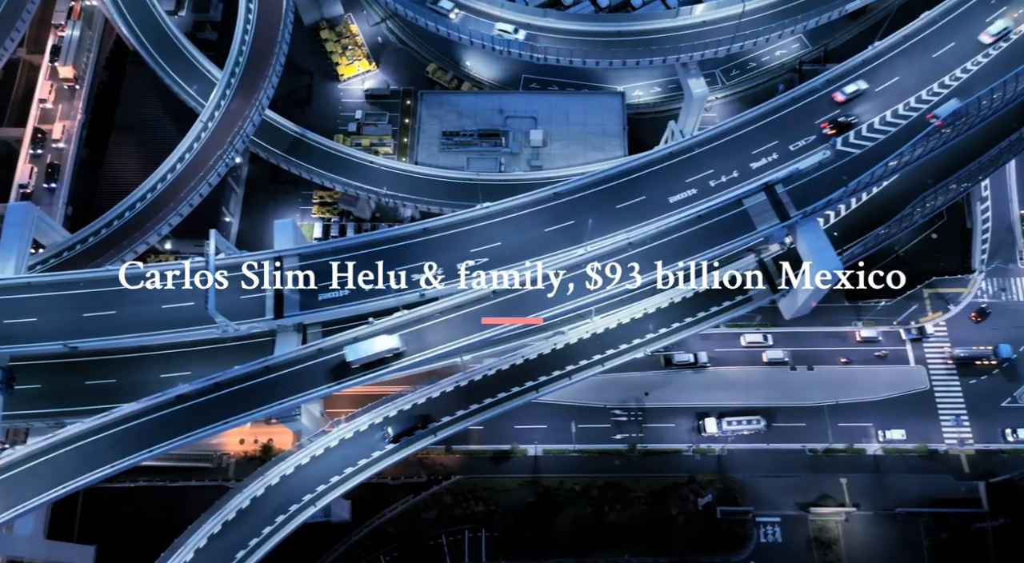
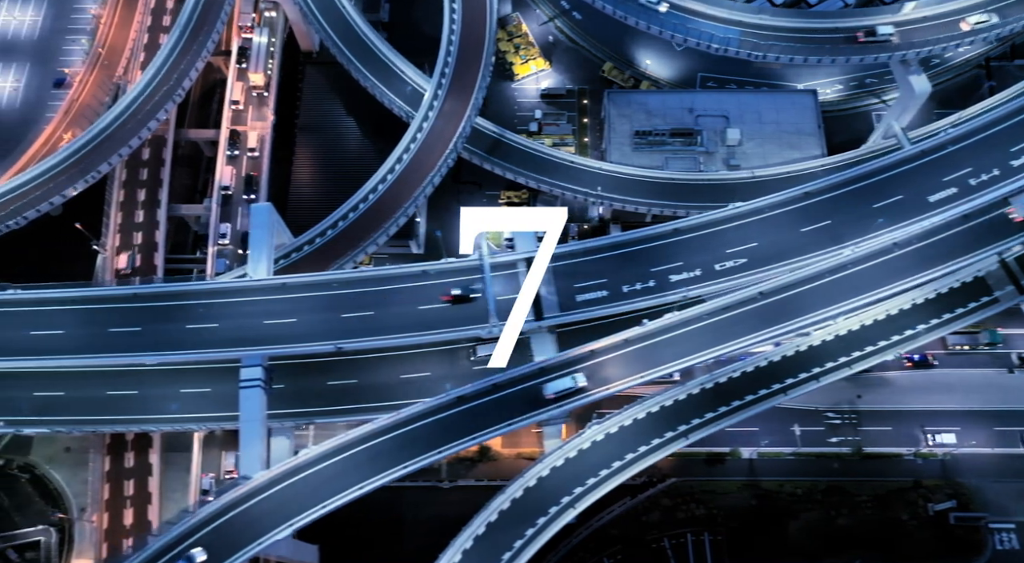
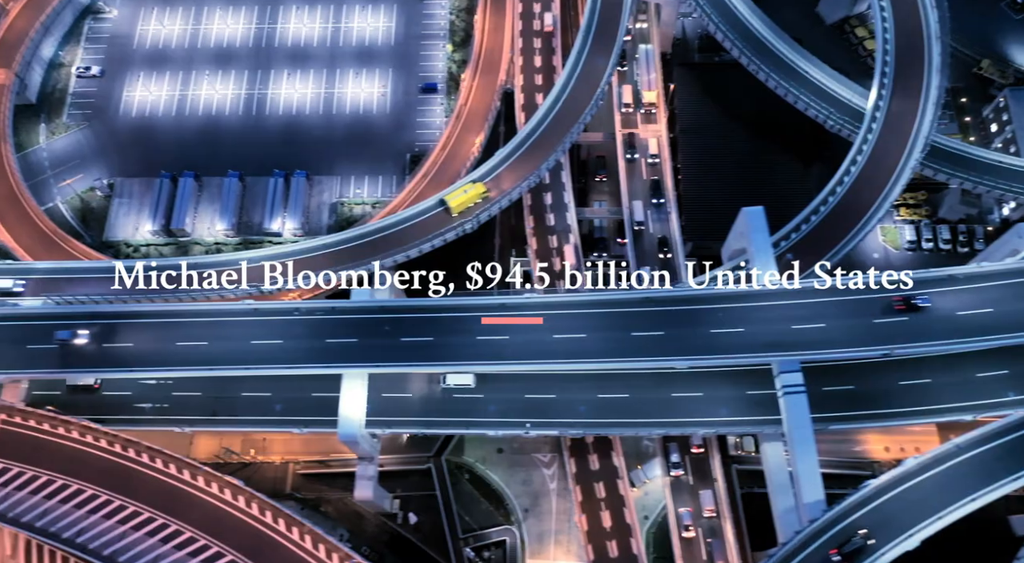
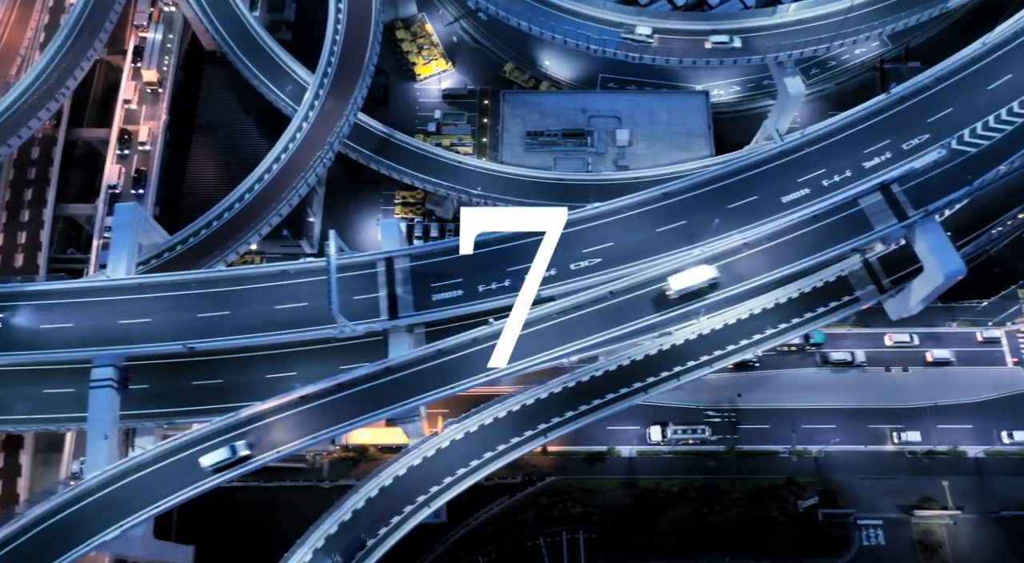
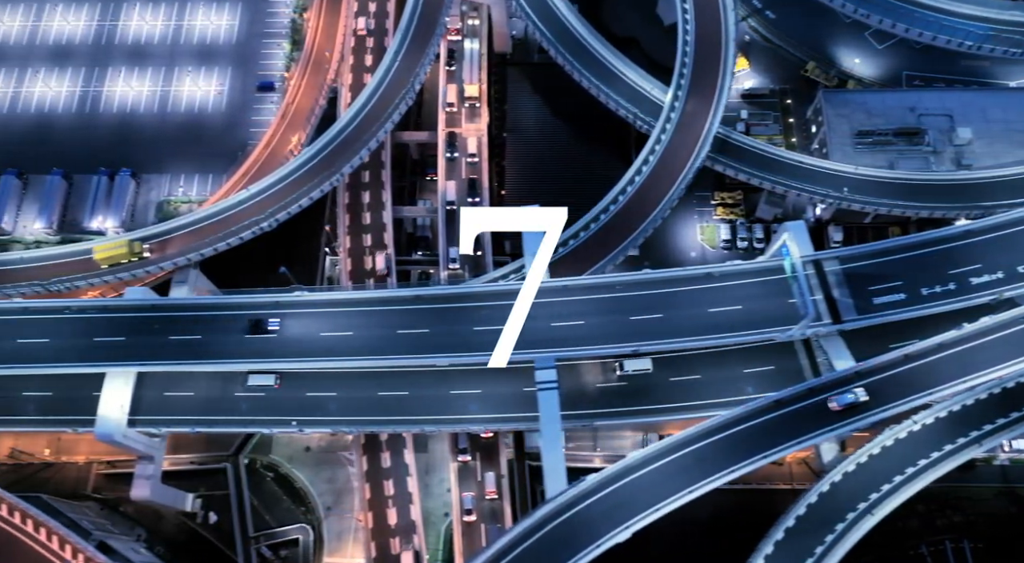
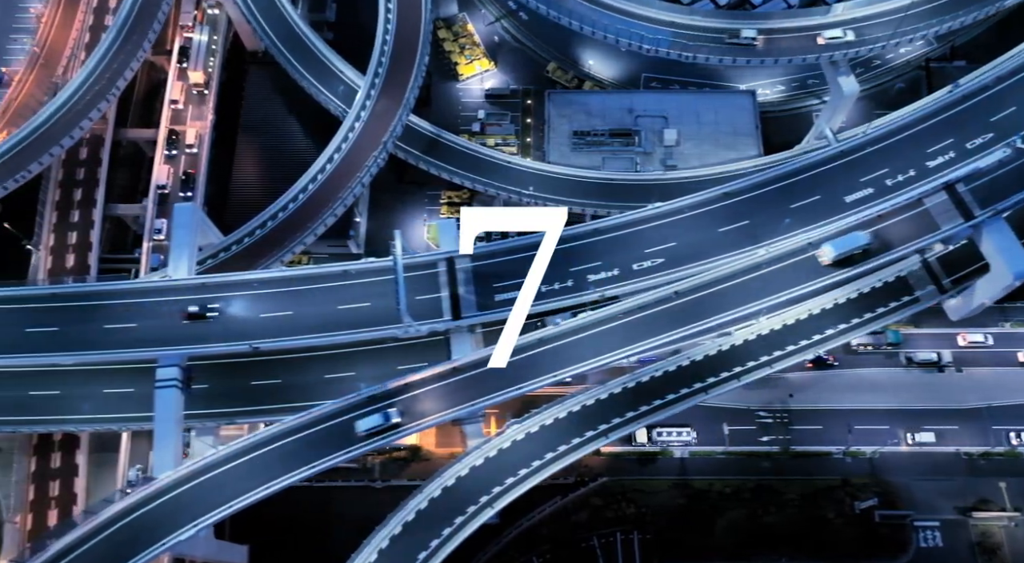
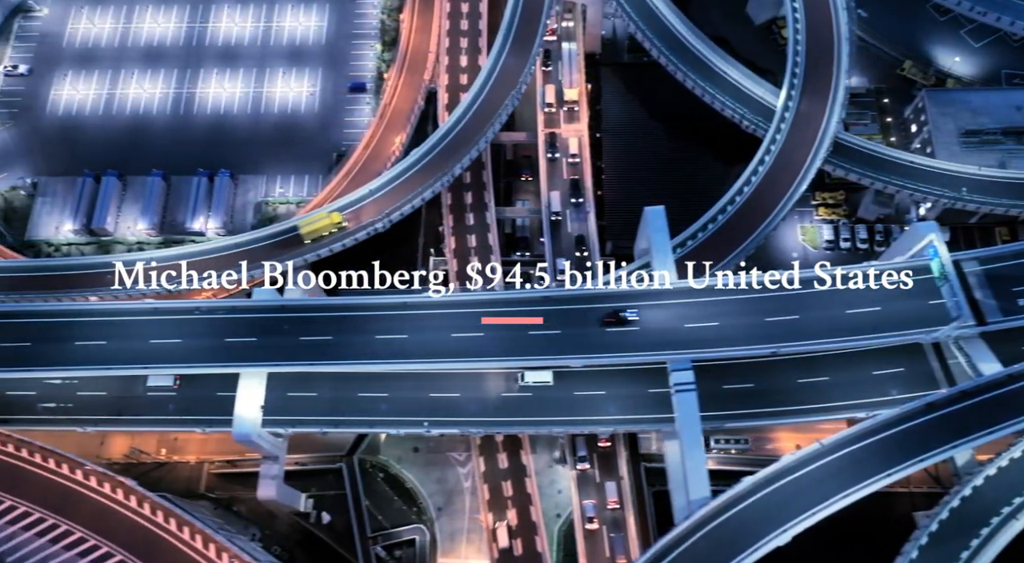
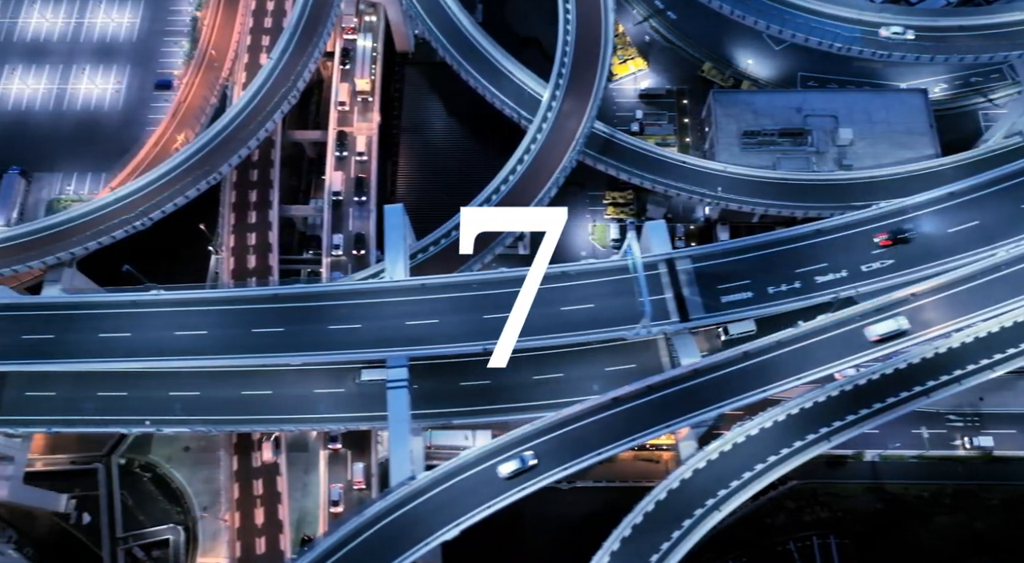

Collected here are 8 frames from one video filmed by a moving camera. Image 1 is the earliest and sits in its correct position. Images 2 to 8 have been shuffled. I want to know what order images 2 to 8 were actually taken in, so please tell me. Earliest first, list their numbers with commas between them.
4, 6, 2, 8, 5, 7, 3
